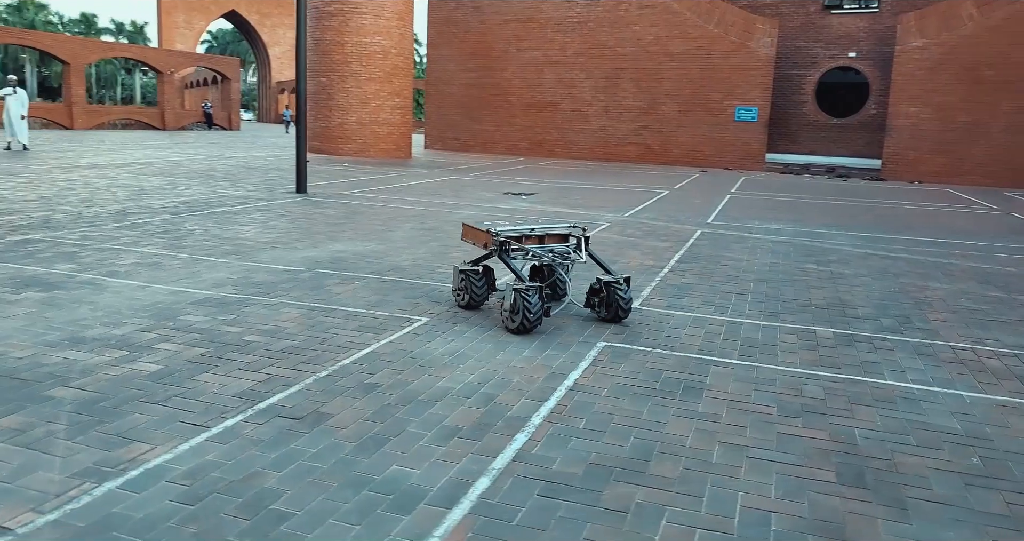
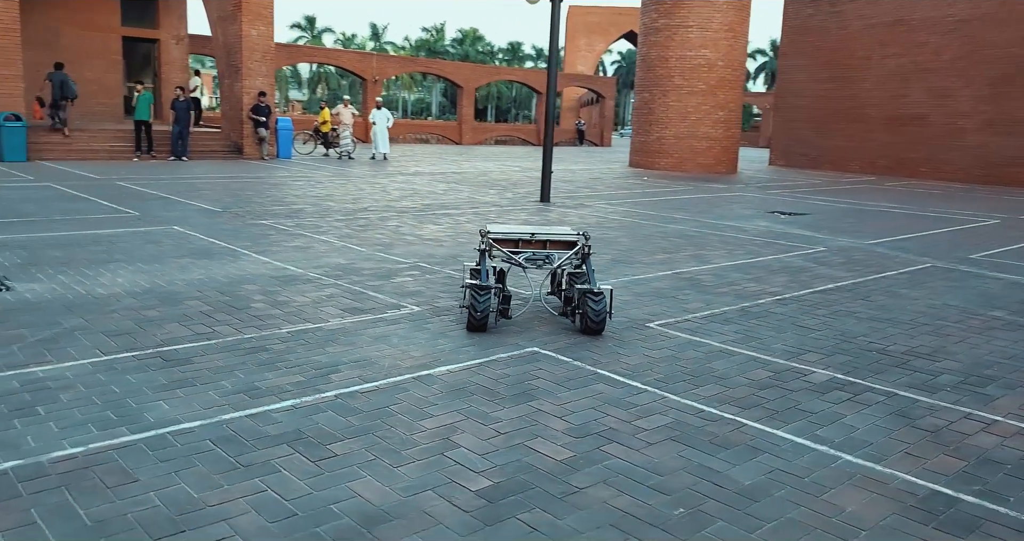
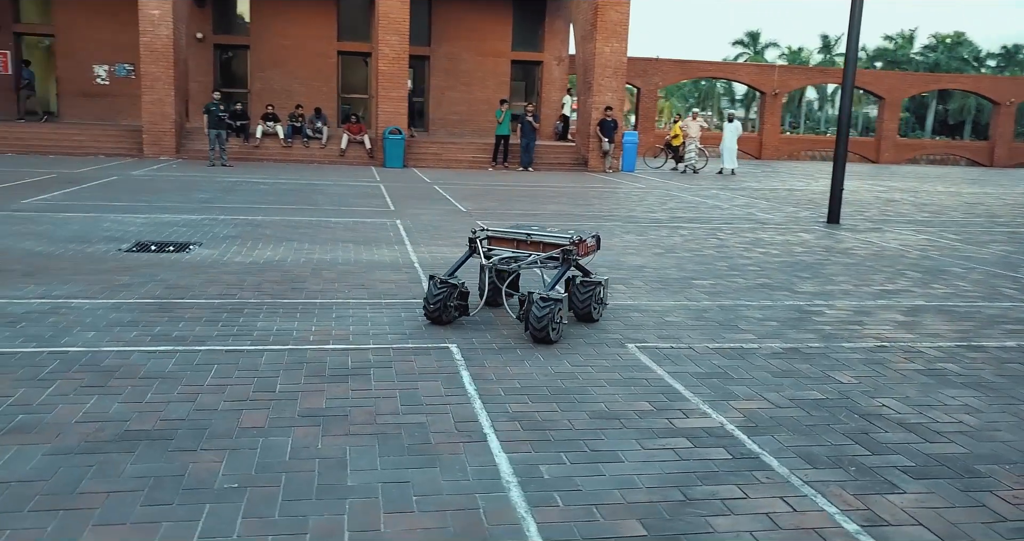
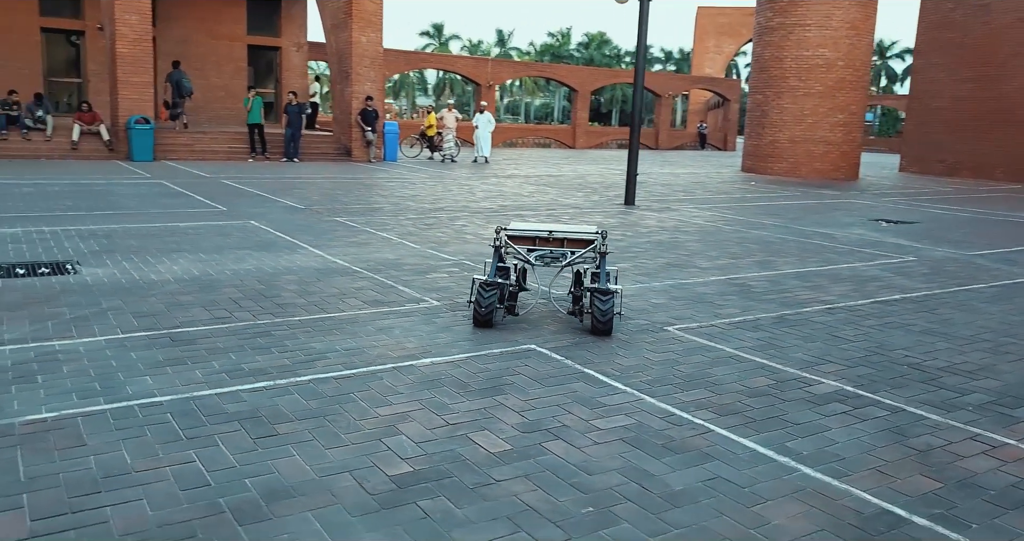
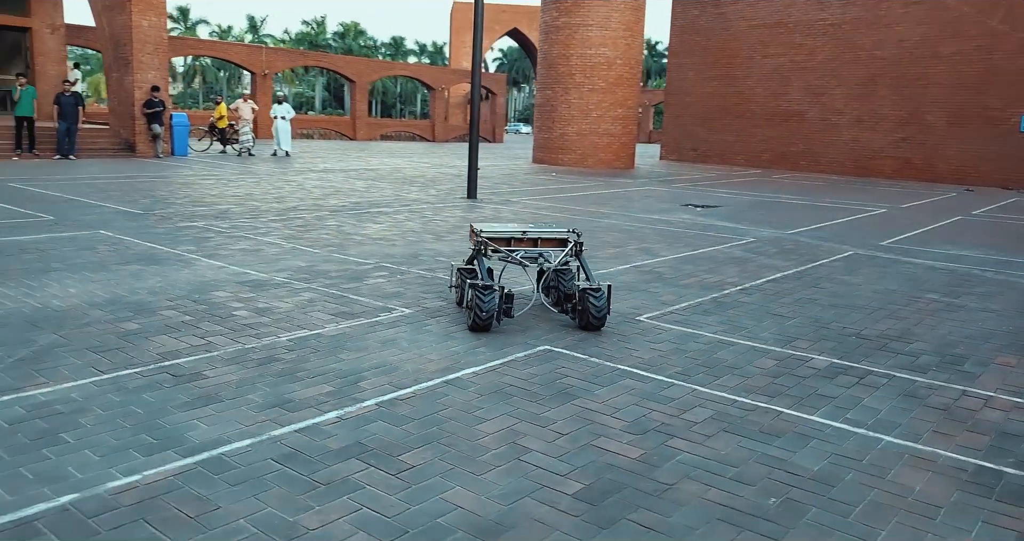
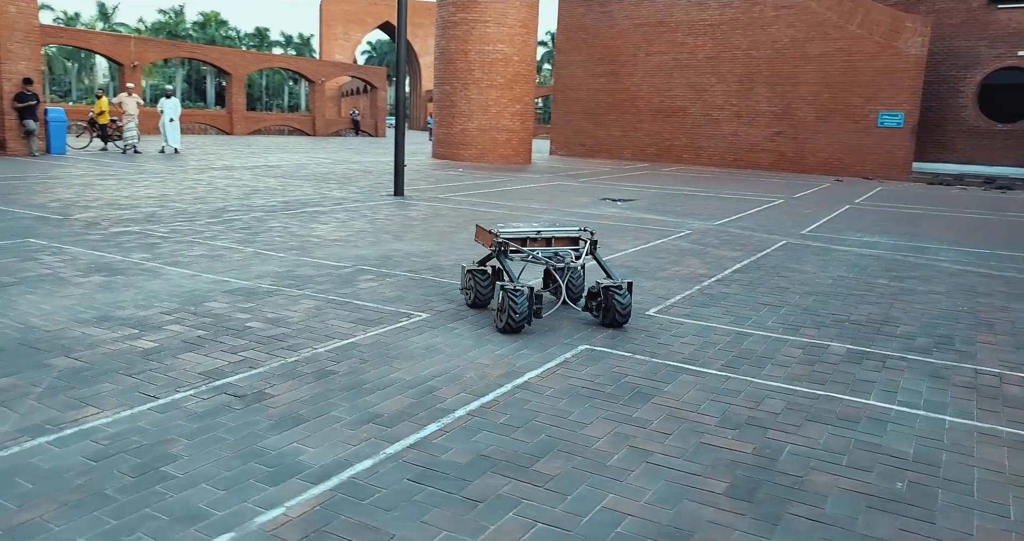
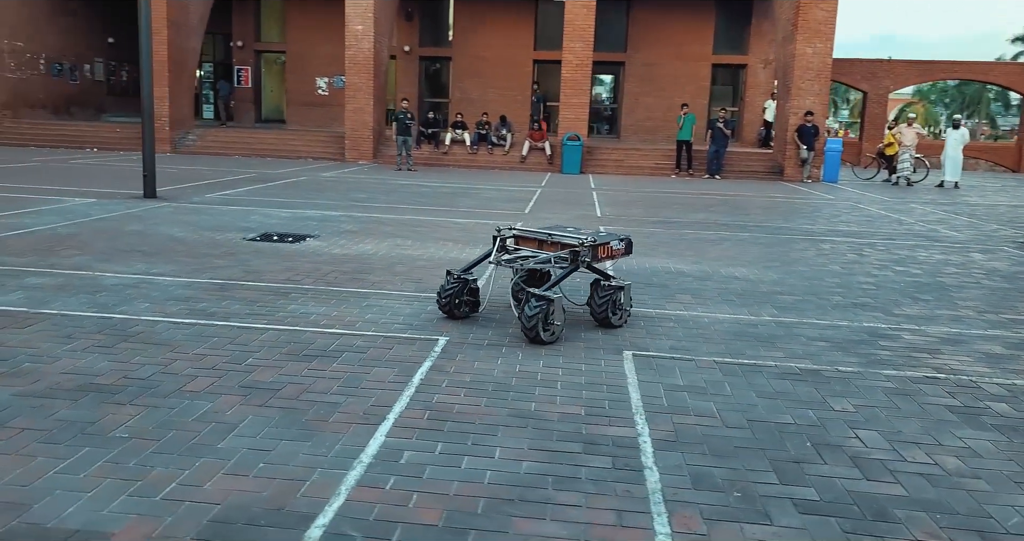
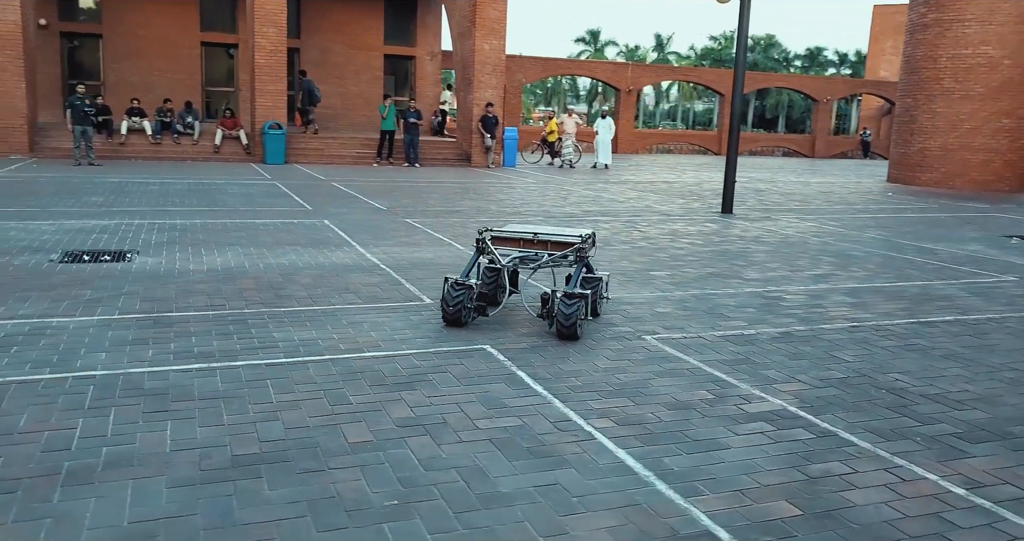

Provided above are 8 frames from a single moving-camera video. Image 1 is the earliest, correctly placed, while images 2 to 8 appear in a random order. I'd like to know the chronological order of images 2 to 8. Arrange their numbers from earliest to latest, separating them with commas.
6, 5, 2, 4, 8, 3, 7
